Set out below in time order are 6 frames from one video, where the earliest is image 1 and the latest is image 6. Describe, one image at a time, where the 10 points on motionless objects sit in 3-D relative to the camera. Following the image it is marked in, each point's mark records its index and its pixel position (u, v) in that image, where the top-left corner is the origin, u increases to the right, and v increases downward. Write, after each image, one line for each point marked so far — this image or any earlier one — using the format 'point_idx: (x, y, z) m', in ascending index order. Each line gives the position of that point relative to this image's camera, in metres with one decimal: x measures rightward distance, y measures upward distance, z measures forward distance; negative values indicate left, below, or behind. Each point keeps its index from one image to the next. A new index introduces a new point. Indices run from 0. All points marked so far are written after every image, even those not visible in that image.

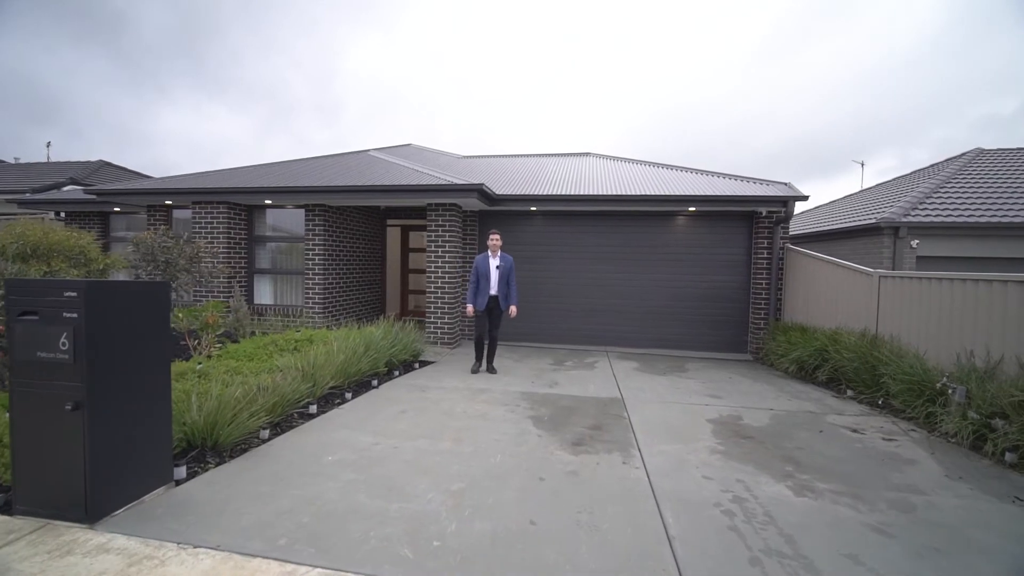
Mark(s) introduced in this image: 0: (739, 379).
0: (+2.9, -1.2, +5.9) m
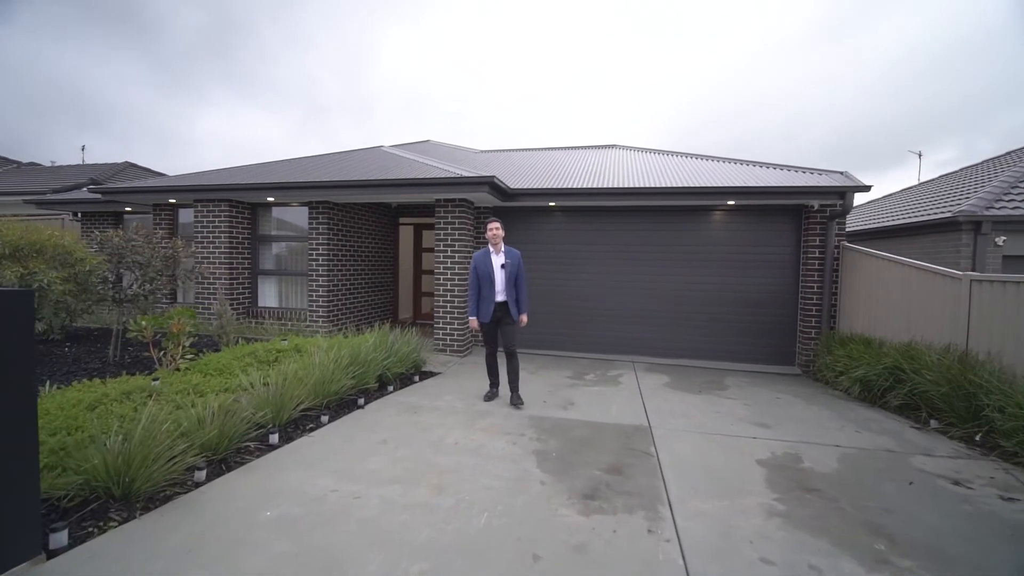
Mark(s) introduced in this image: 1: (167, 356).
0: (+3.1, -1.2, +5.0) m
1: (-3.2, -0.6, +4.1) m
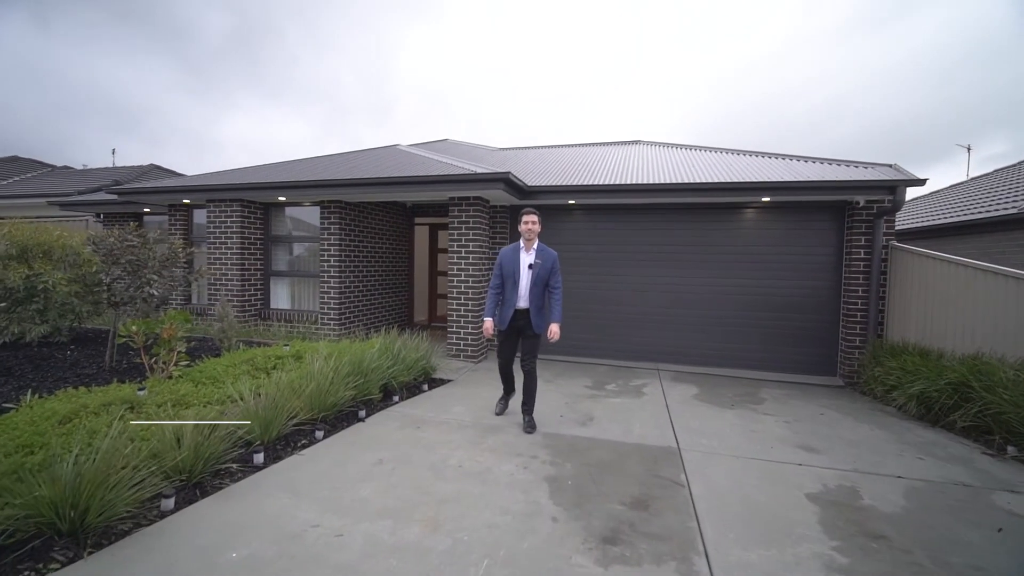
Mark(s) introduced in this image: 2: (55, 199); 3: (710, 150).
0: (+3.2, -1.3, +4.5) m
1: (-3.0, -0.7, +3.9) m
2: (-10.5, +2.0, +10.5) m
3: (+3.8, +2.7, +8.8) m
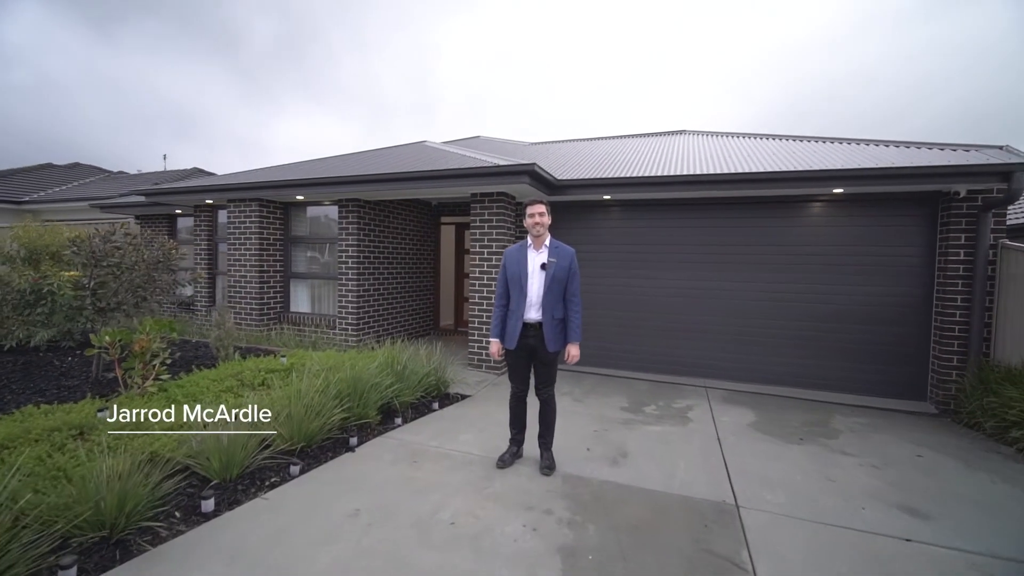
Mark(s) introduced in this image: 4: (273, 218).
0: (+3.4, -1.4, +3.6) m
1: (-2.9, -0.7, +3.5) m
2: (-9.8, +2.0, +10.7) m
3: (+4.4, +2.6, +7.8) m
4: (-4.0, +1.2, +7.7) m
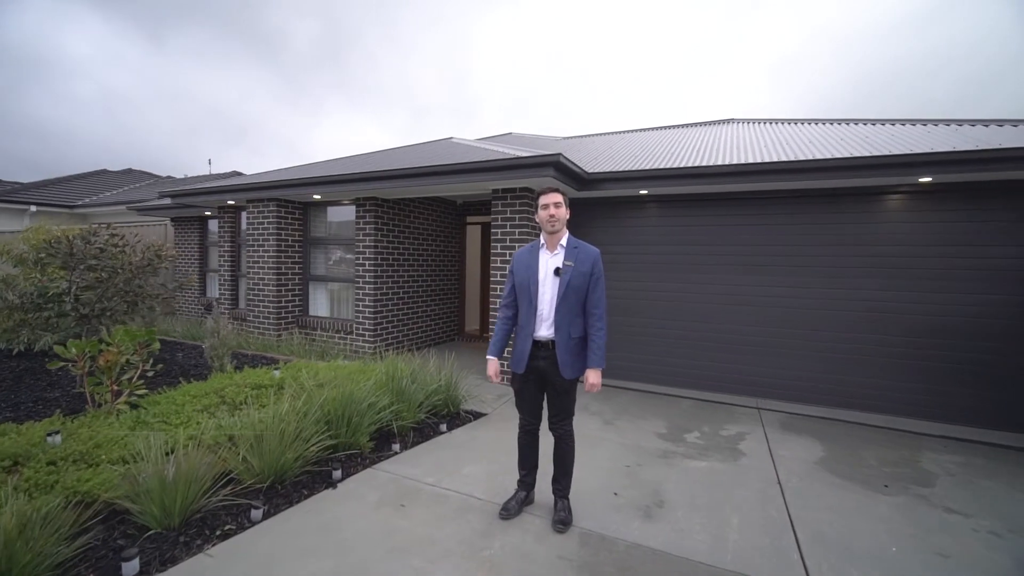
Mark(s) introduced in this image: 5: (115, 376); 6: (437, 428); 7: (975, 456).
0: (+3.4, -1.4, +2.7) m
1: (-2.8, -0.7, +3.2) m
2: (-9.1, +2.0, +10.9) m
3: (+4.8, +2.5, +6.9) m
4: (-3.6, +1.1, +7.5) m
5: (-2.7, -0.6, +3.1) m
6: (-0.6, -1.2, +3.9) m
7: (+3.9, -1.5, +3.8) m
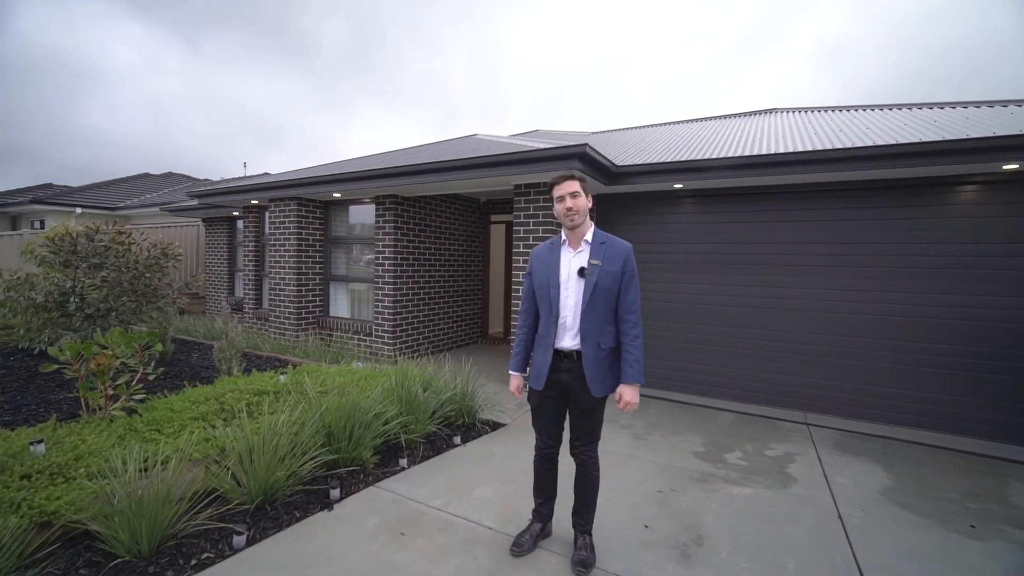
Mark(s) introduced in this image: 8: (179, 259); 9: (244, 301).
0: (+3.5, -1.5, +2.2) m
1: (-2.7, -0.7, +3.0) m
2: (-8.5, +2.0, +11.2) m
3: (+5.1, +2.5, +6.2) m
4: (-3.2, +1.1, +7.3) m
5: (-2.6, -0.6, +3.0) m
6: (-0.5, -1.2, +3.6) m
7: (+4.0, -1.5, +3.3) m
8: (-3.2, +0.3, +4.5) m
9: (-4.9, -0.2, +8.3) m
